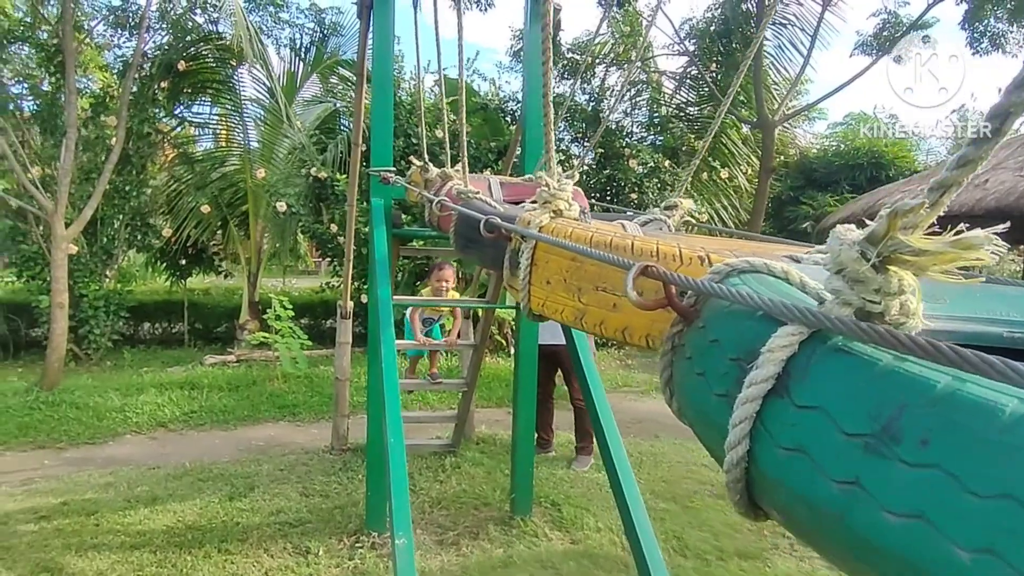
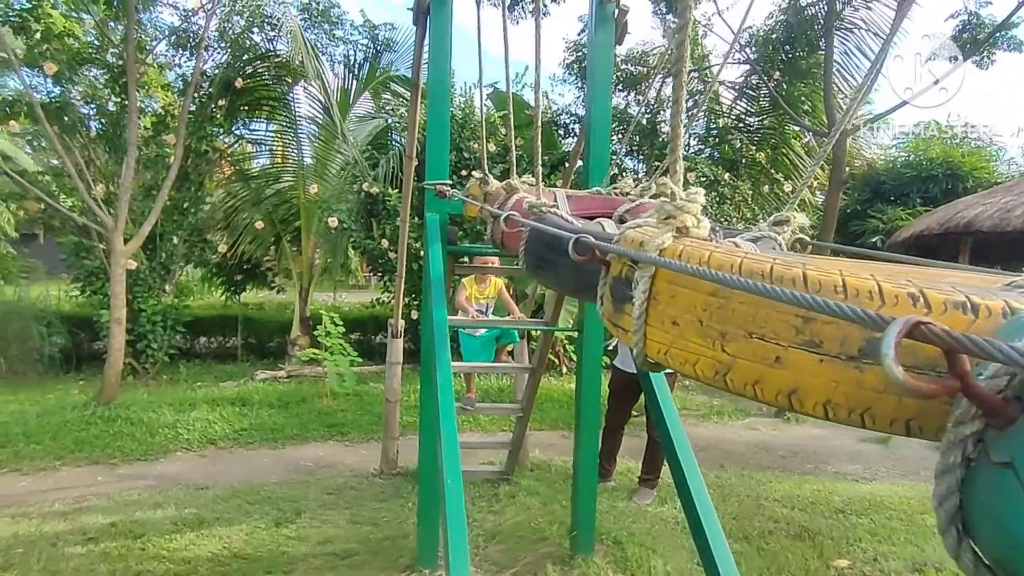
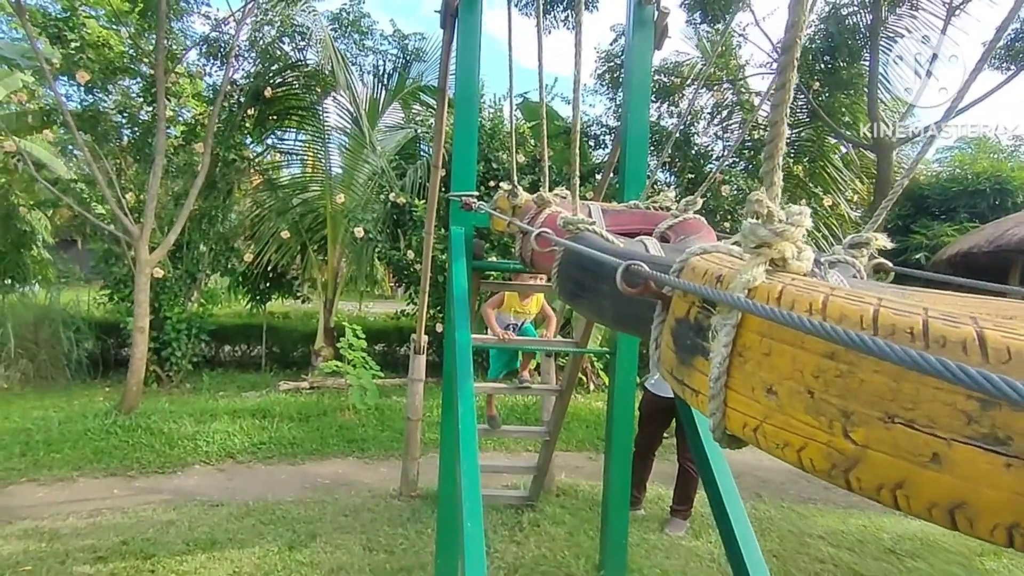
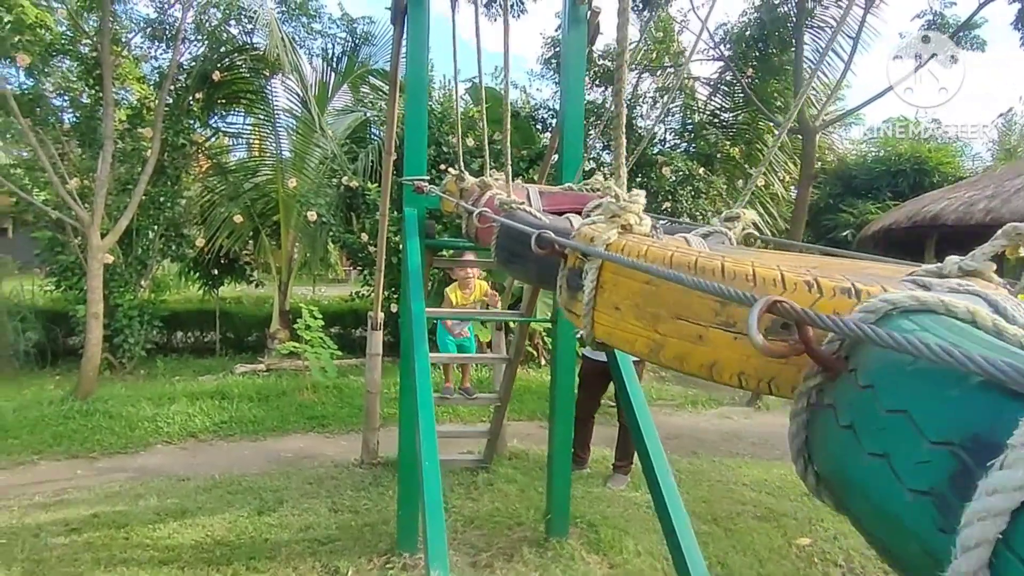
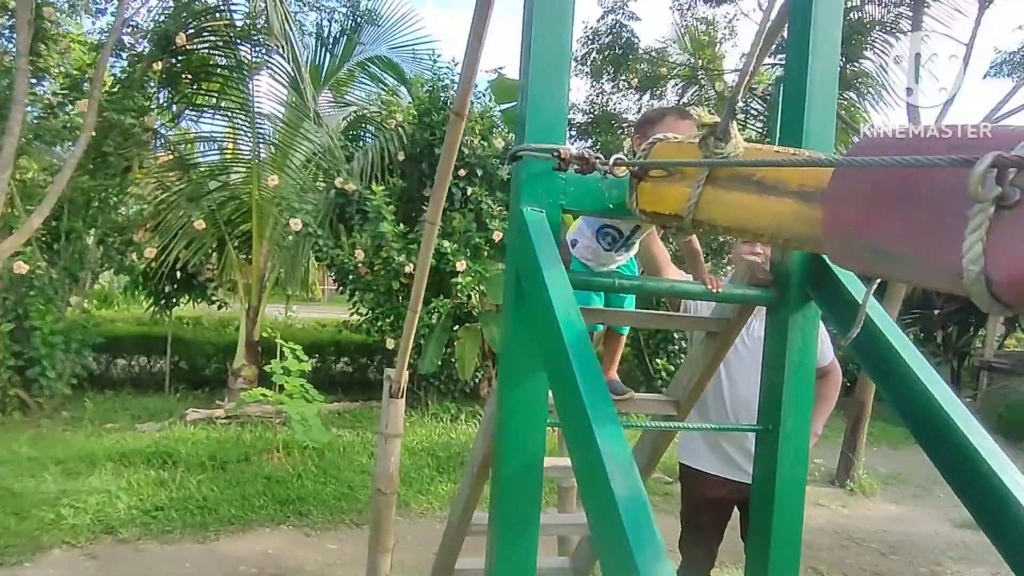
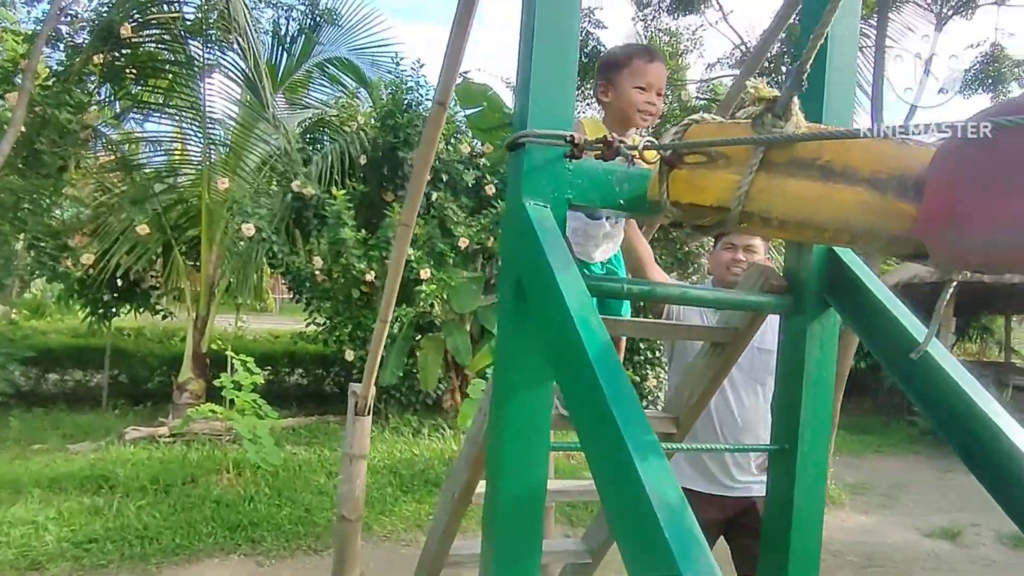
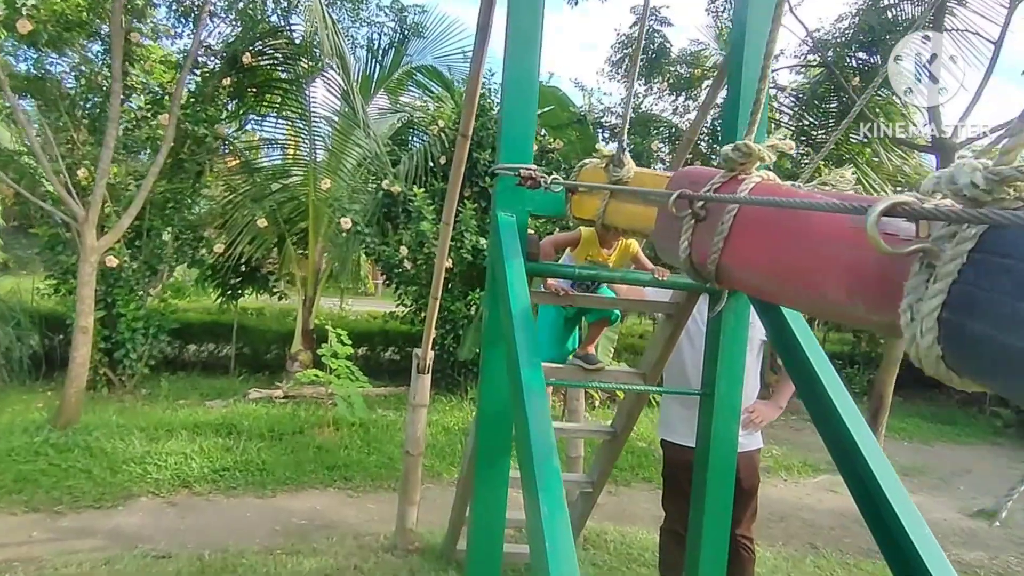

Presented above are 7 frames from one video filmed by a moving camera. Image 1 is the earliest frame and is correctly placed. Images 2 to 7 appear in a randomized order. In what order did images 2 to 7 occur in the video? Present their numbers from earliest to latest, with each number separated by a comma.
4, 2, 3, 7, 5, 6
